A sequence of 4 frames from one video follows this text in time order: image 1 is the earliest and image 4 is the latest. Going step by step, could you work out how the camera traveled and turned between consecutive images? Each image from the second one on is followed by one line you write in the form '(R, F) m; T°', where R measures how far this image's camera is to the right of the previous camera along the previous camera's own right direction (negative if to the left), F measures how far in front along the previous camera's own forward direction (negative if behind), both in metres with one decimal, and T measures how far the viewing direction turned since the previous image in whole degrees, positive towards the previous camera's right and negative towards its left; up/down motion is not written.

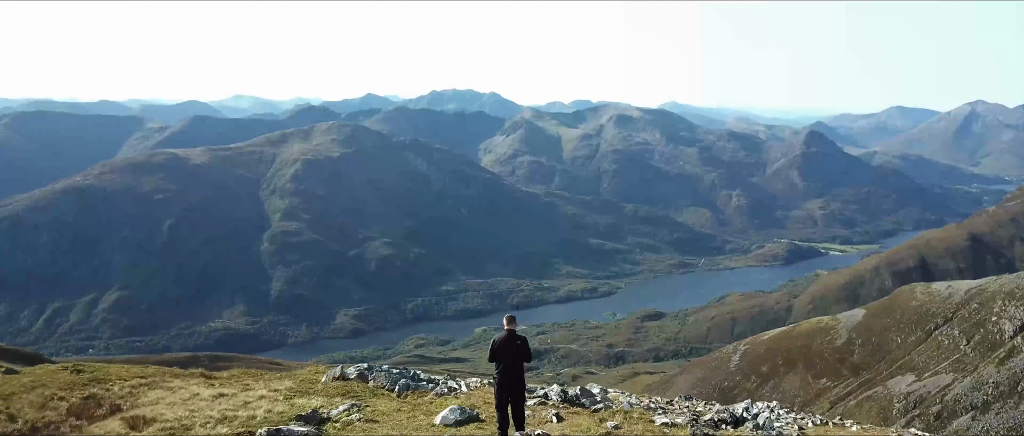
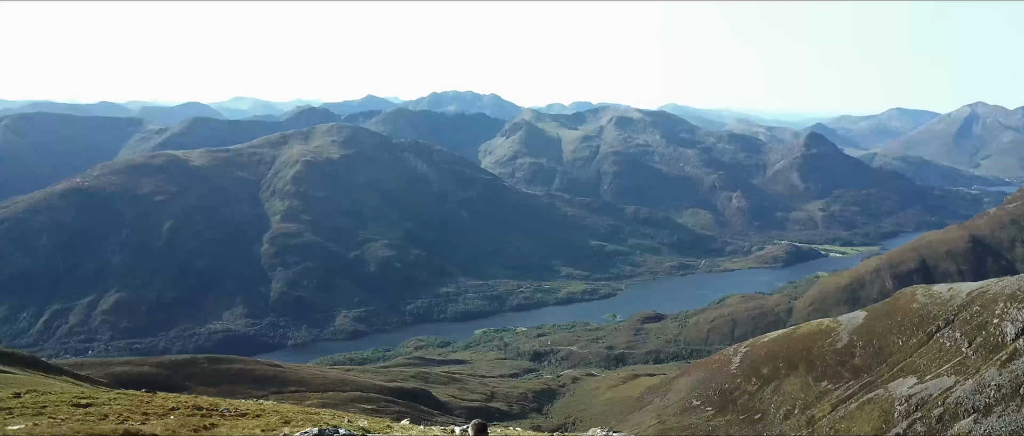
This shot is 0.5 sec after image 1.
(+5.2, -0.2) m; -4°
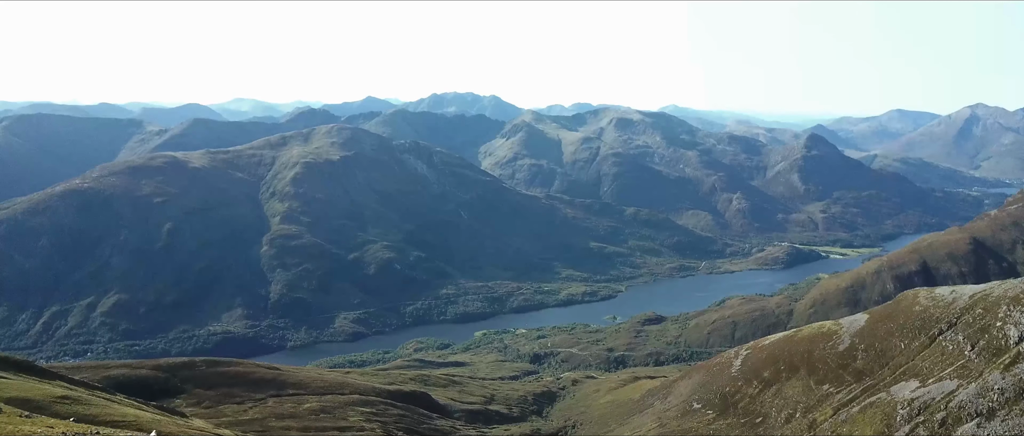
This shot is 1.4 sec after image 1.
(0.0, +0.1) m; 0°
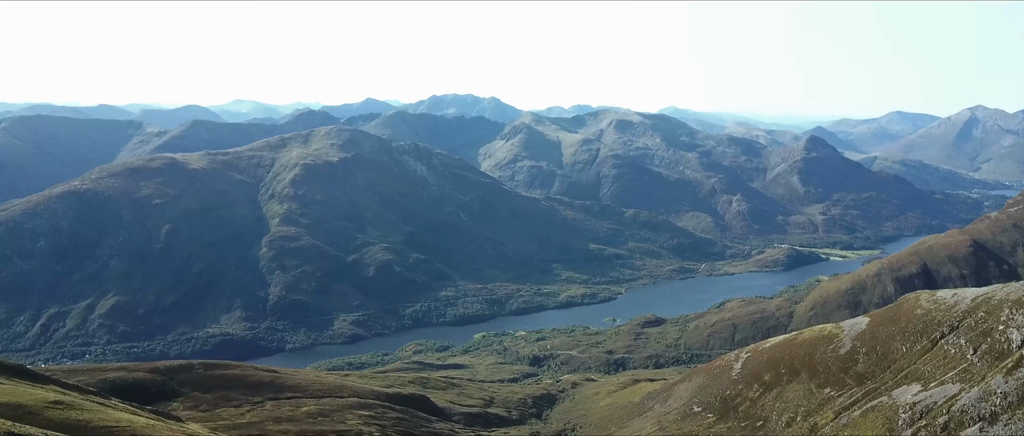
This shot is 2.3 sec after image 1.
(0.0, +0.1) m; 0°
